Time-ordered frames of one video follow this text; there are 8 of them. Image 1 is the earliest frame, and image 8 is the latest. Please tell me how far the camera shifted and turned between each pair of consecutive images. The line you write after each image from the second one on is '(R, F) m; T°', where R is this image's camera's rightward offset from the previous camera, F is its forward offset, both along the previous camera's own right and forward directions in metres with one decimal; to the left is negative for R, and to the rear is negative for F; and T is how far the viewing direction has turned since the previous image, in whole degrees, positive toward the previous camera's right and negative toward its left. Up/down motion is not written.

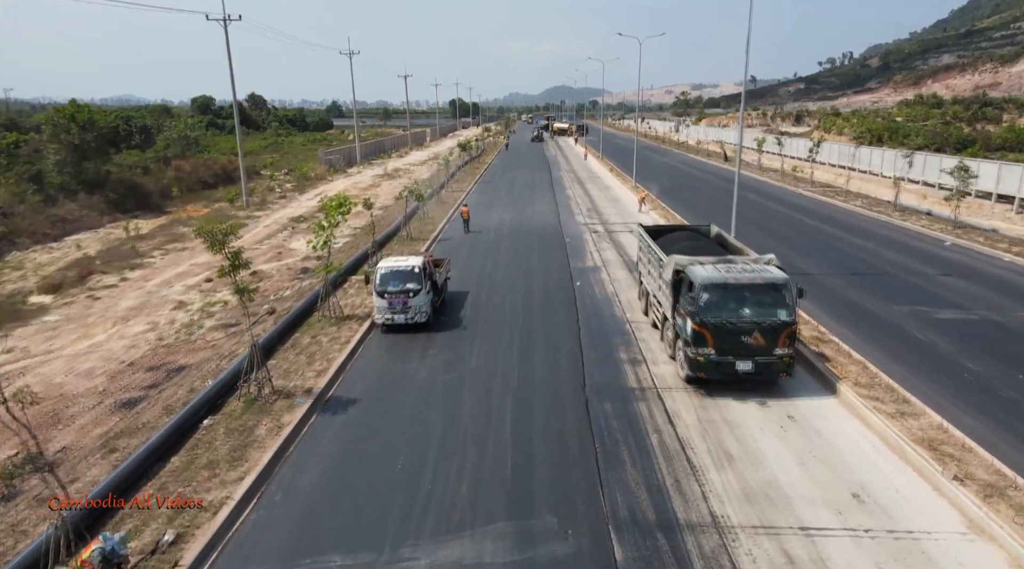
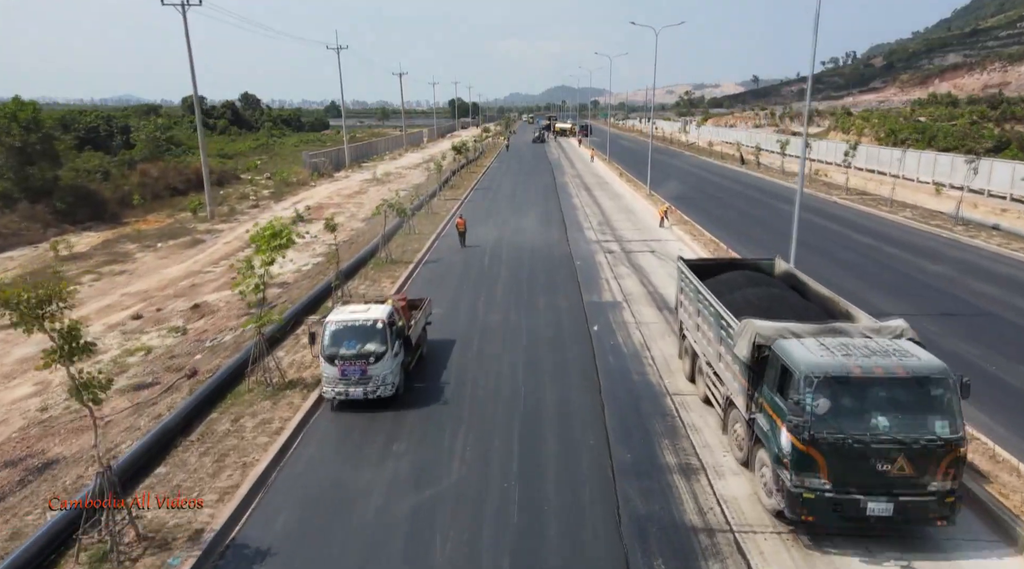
(0.0, +4.5) m; 0°
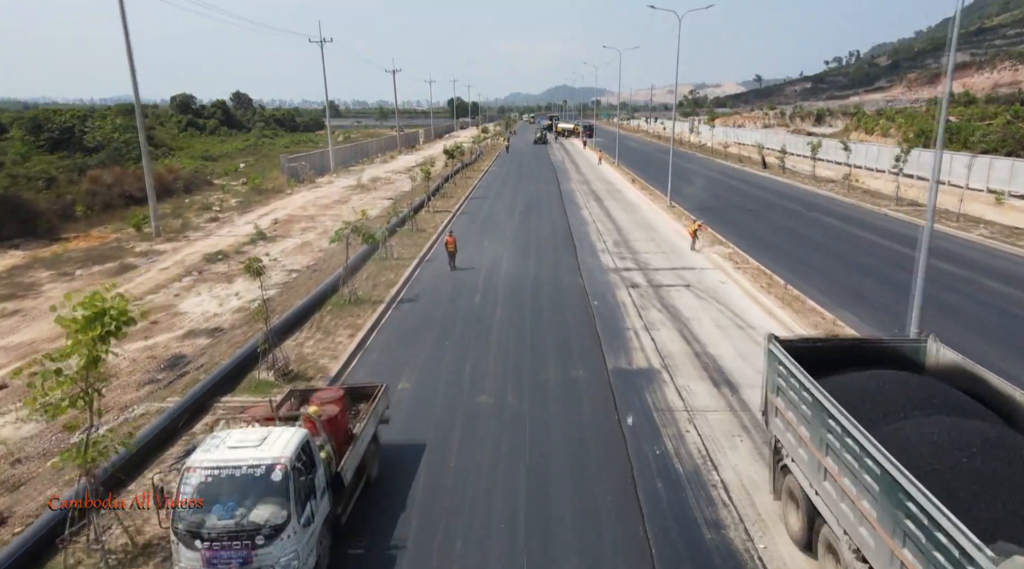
(+0.1, +5.1) m; 0°
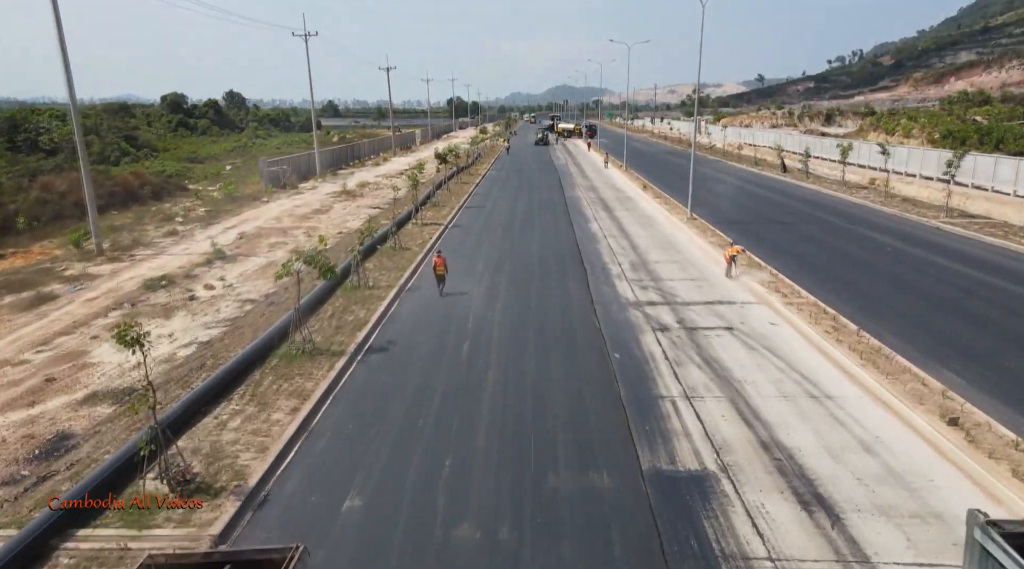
(+0.1, +4.0) m; 0°
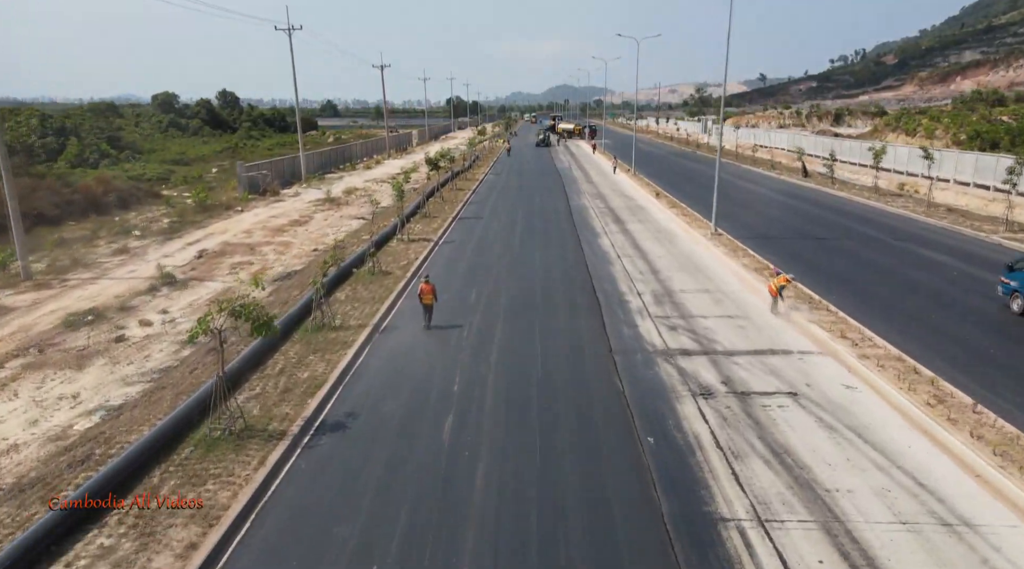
(0.0, +3.7) m; 0°
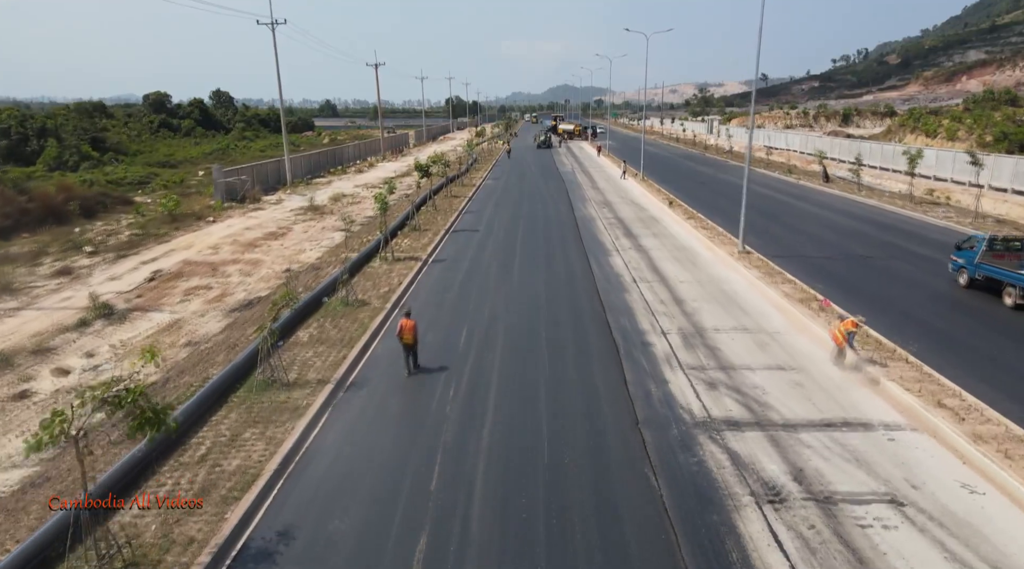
(0.0, +3.3) m; 0°
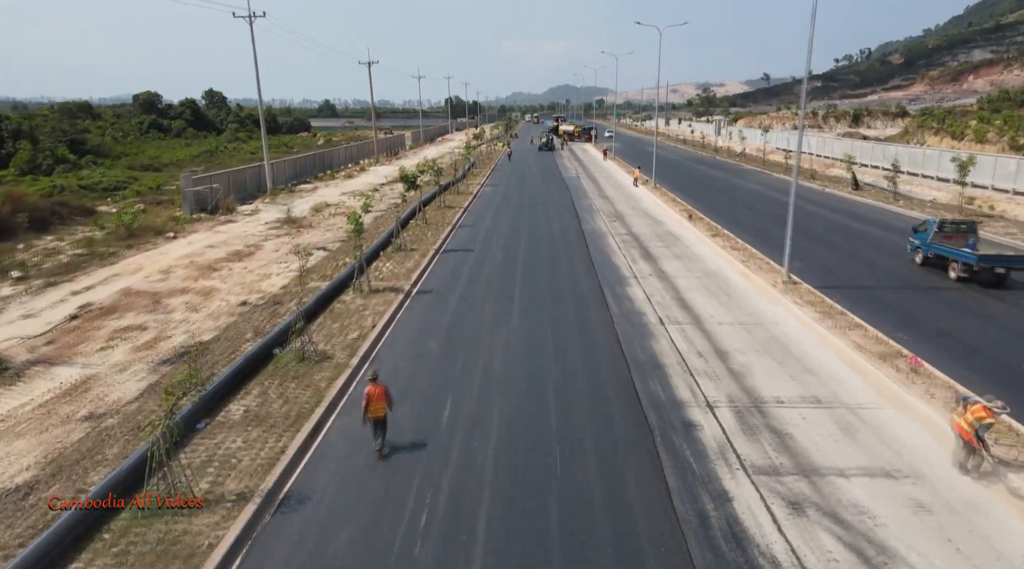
(0.0, +3.8) m; 0°
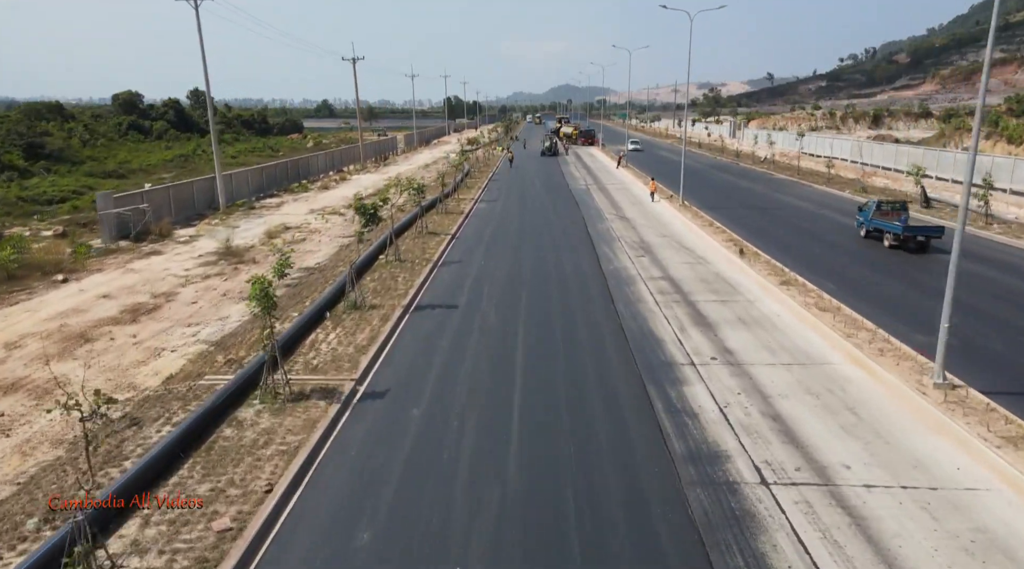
(+0.1, +7.1) m; 0°
